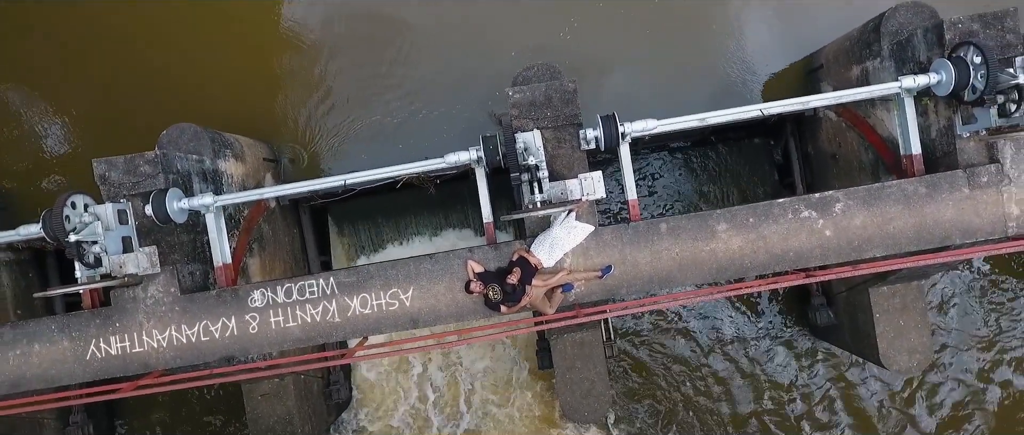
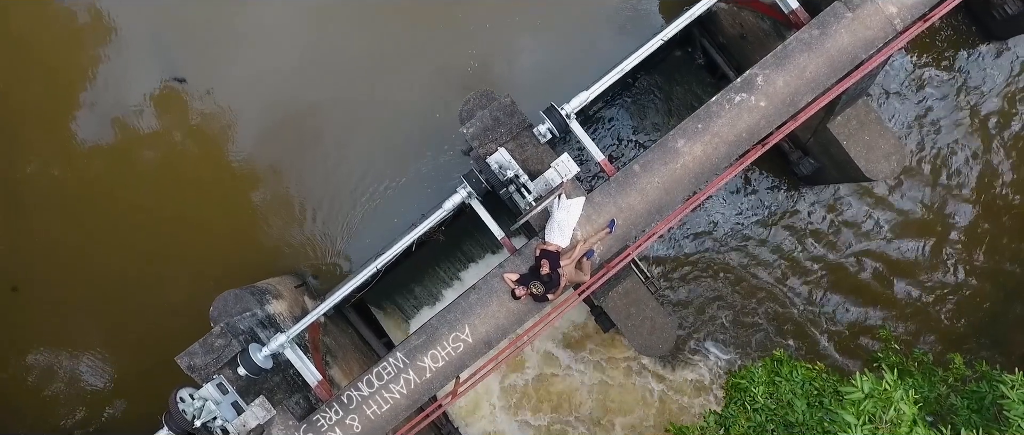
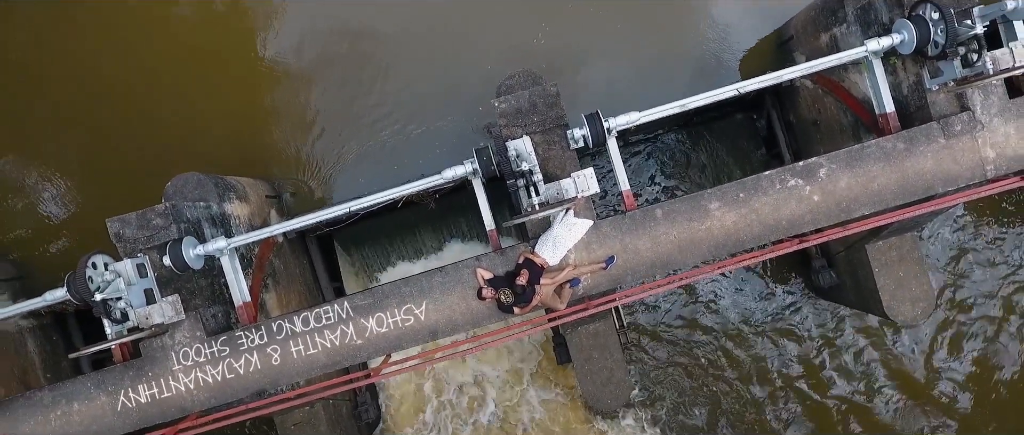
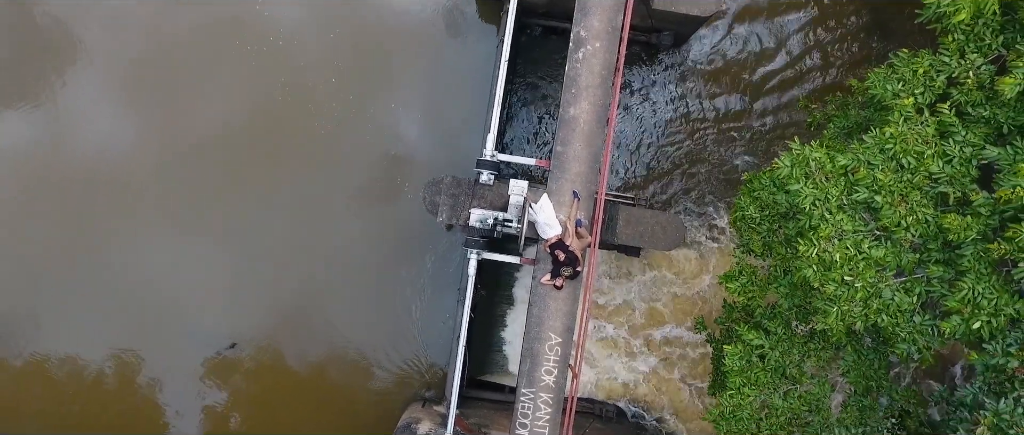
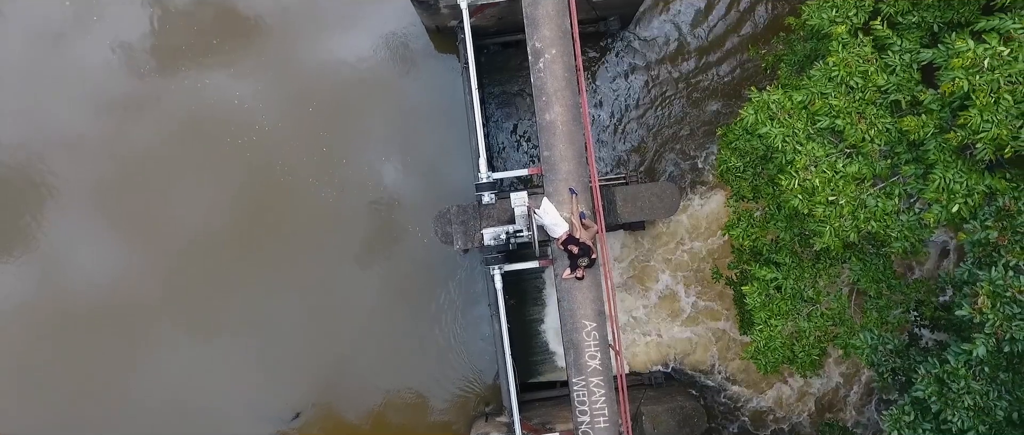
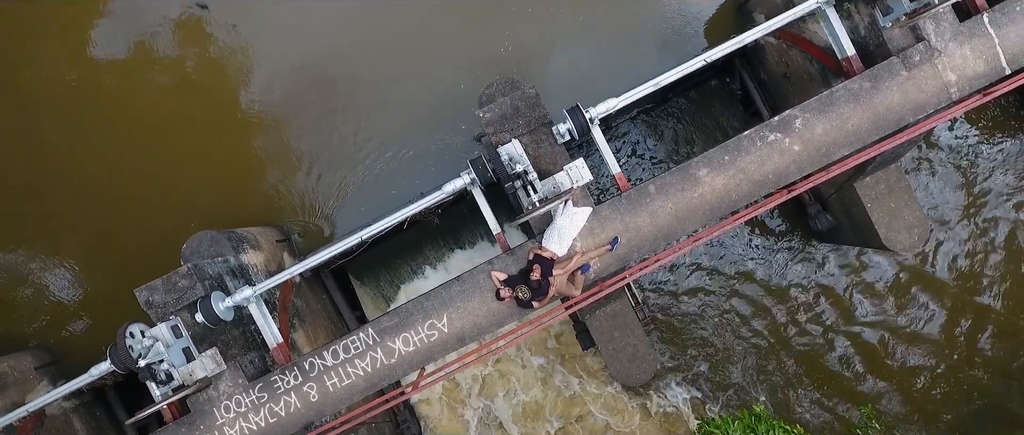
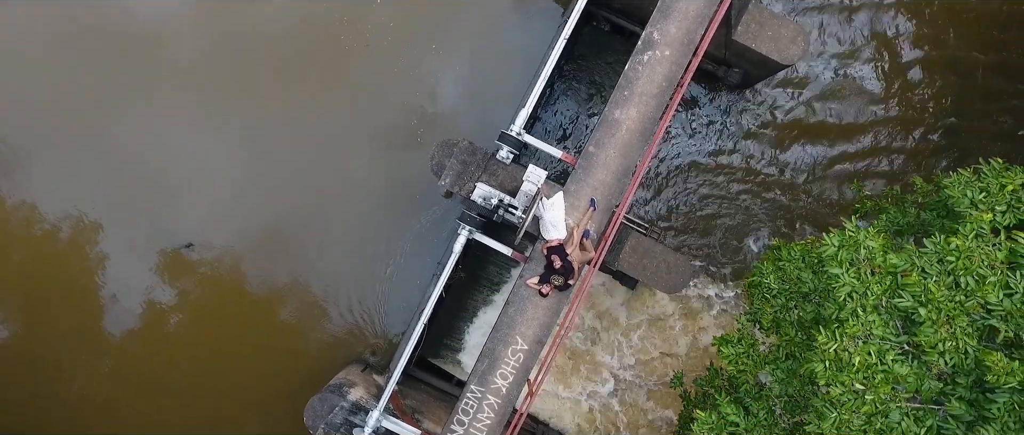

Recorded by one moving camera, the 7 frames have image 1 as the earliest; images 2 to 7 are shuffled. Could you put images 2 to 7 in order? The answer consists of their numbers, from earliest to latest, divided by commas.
3, 6, 2, 7, 4, 5
